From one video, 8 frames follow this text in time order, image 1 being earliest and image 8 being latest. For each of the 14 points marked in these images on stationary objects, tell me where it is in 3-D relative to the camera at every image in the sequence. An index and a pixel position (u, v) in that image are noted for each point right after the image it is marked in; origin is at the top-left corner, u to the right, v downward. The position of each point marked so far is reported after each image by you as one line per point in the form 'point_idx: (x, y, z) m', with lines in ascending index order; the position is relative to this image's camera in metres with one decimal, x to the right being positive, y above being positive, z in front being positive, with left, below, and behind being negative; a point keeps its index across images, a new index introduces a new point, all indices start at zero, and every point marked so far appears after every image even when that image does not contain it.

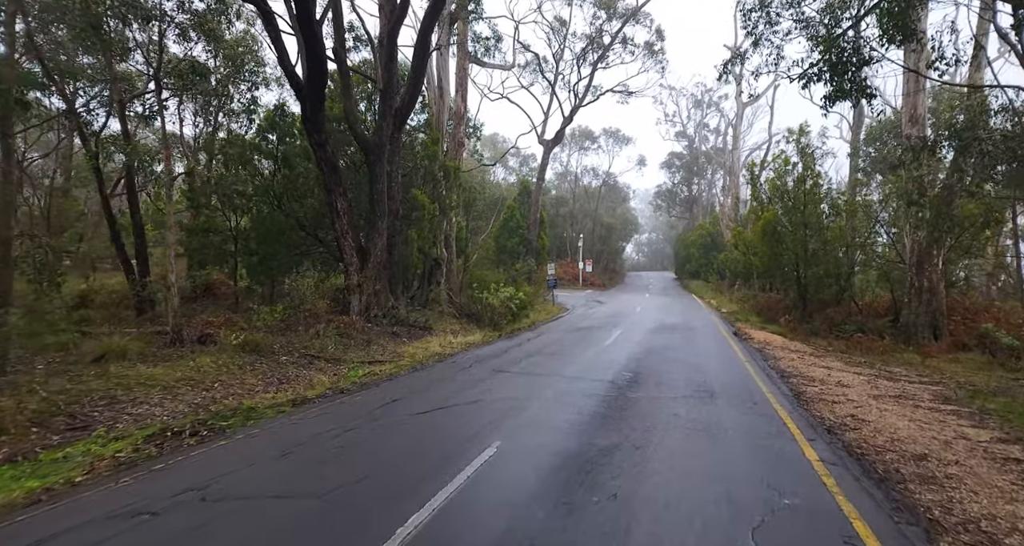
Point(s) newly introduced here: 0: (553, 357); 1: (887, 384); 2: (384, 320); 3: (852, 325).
0: (+0.9, -1.8, +11.3) m
1: (+7.2, -2.1, +10.7) m
2: (-3.2, -1.3, +14.9) m
3: (+11.5, -1.9, +18.7) m
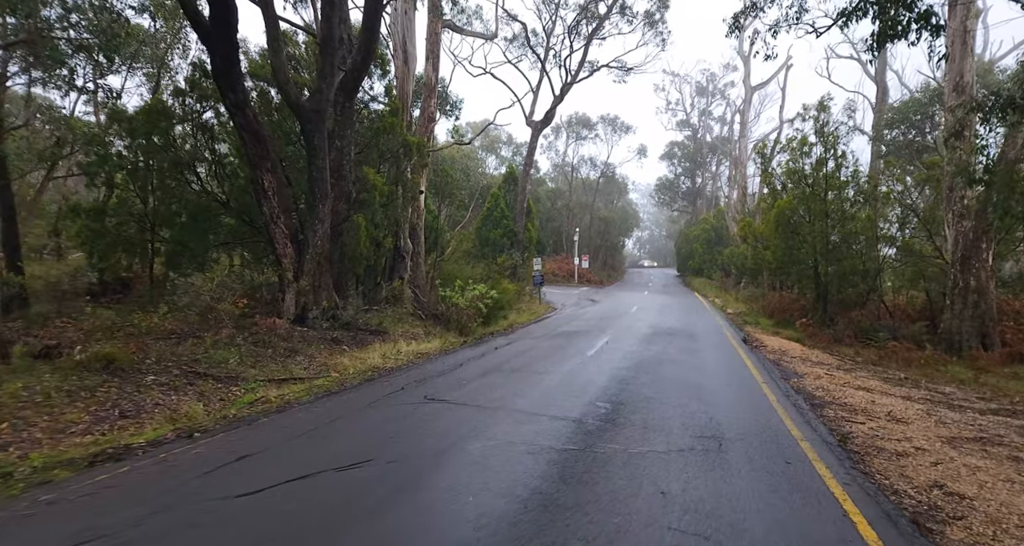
0: (+0.1, -1.7, +8.8) m
1: (+6.4, -2.1, +8.1) m
2: (-4.0, -1.1, +12.3) m
3: (+10.8, -1.8, +16.1) m
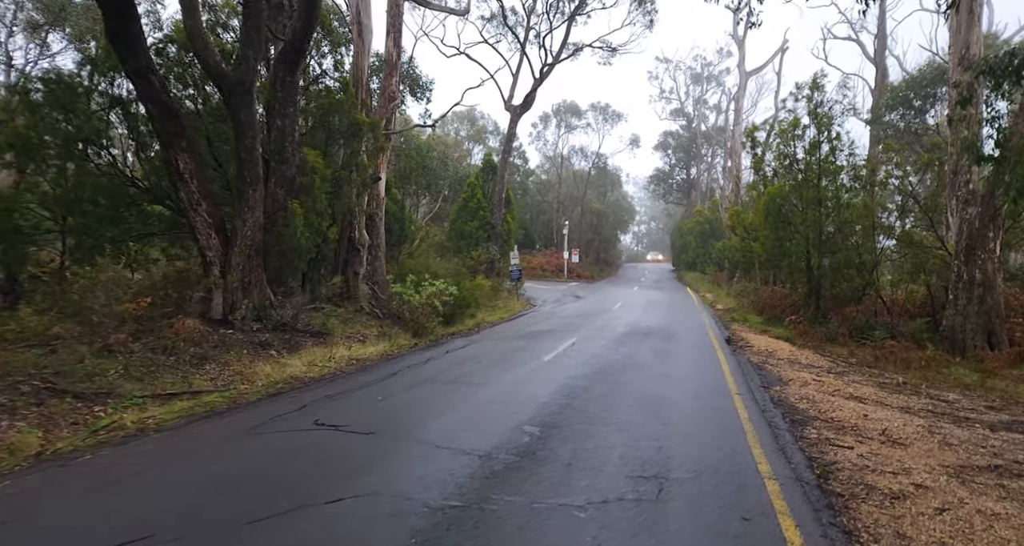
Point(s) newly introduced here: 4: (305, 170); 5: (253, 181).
0: (-0.9, -1.6, +7.5) m
1: (+5.4, -2.0, +6.8) m
2: (-5.0, -1.0, +11.0) m
3: (+9.8, -1.6, +14.8) m
4: (-4.8, +2.4, +12.8) m
5: (-5.0, +1.8, +10.9) m
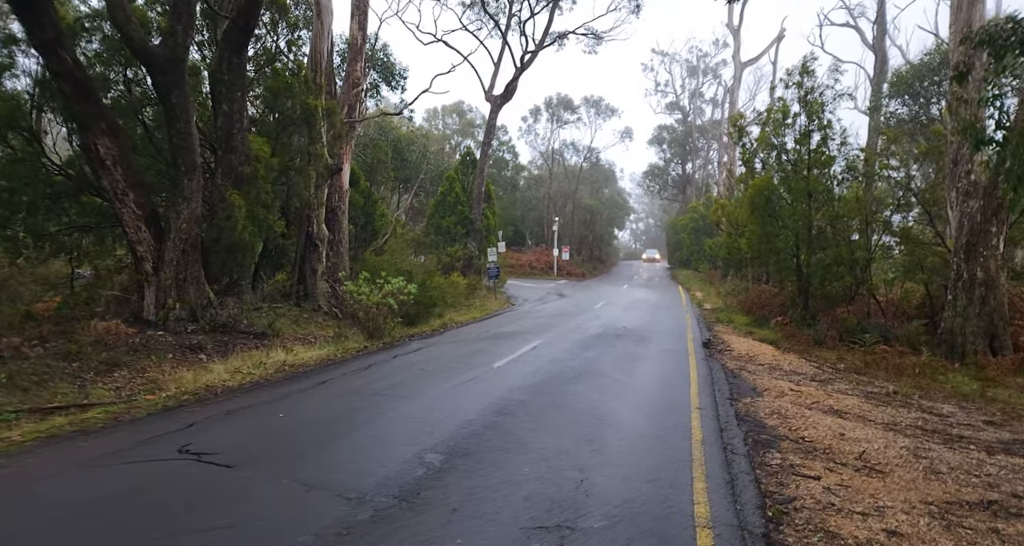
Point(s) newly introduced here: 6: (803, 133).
0: (-1.8, -1.6, +6.6) m
1: (+4.6, -2.0, +5.8) m
2: (-5.8, -1.0, +10.1) m
3: (+9.0, -1.6, +13.8) m
4: (-5.6, +2.4, +11.9) m
5: (-5.8, +1.9, +10.0) m
6: (+8.2, +3.9, +15.6) m
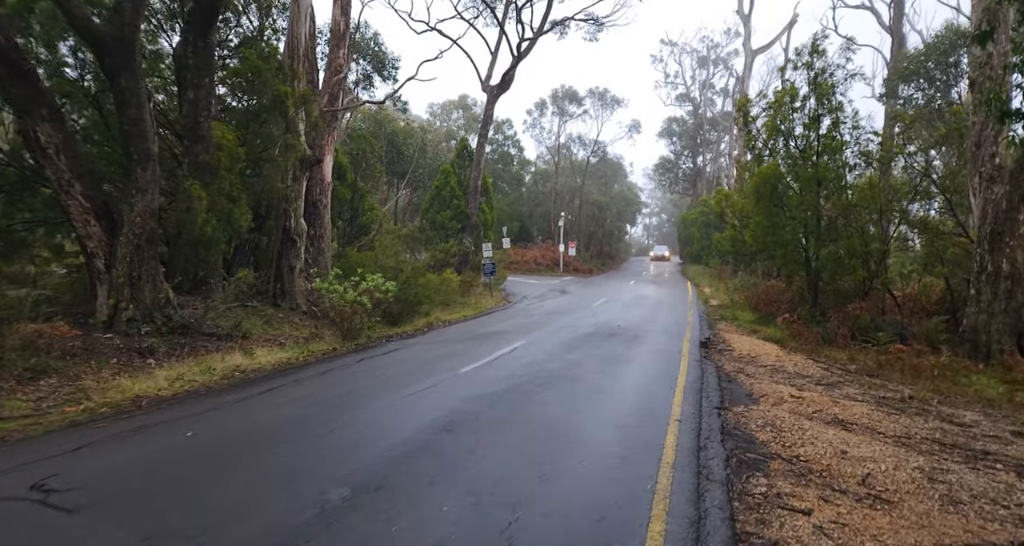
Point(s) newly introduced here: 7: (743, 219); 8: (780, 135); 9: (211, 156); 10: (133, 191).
0: (-2.3, -1.5, +5.8) m
1: (+4.0, -1.9, +4.9) m
2: (-6.2, -0.9, +9.5) m
3: (+8.7, -1.4, +12.8) m
4: (-6.0, +2.5, +11.2) m
5: (-6.3, +1.9, +9.4) m
6: (+7.9, +4.1, +14.5) m
7: (+7.4, +1.7, +17.7) m
8: (+7.3, +3.7, +15.0) m
9: (-5.9, +2.3, +11.0) m
10: (-6.5, +1.4, +9.4) m
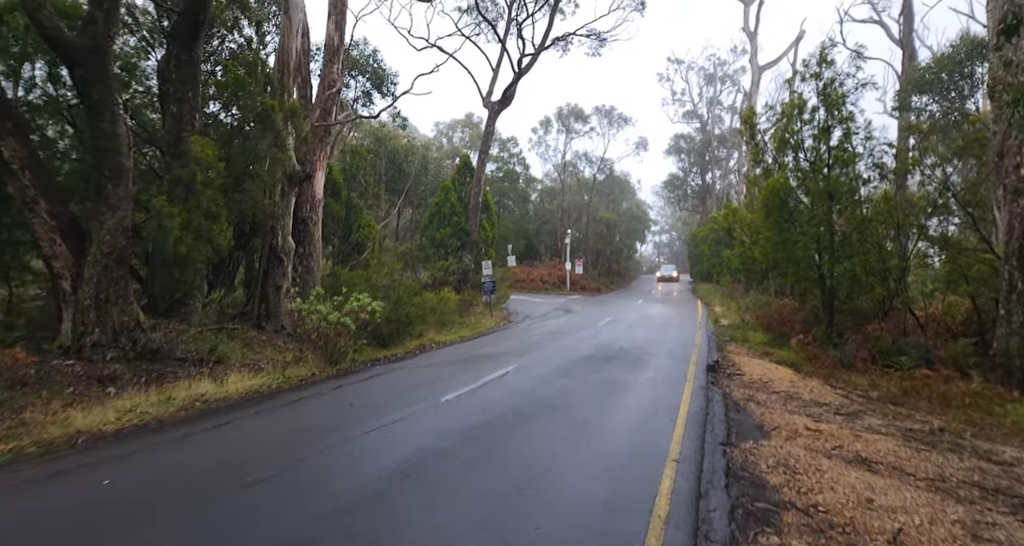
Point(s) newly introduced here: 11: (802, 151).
0: (-2.5, -1.7, +5.2) m
1: (+3.8, -2.0, +4.1) m
2: (-6.4, -1.2, +8.9) m
3: (+8.6, -1.8, +11.9) m
4: (-6.1, +2.1, +10.8) m
5: (-6.4, +1.6, +8.9) m
6: (+7.8, +3.6, +13.8) m
7: (+7.4, +1.1, +17.0) m
8: (+7.2, +3.3, +14.4) m
9: (-6.0, +1.9, +10.5) m
10: (-6.6, +1.1, +9.0) m
11: (+7.5, +3.2, +14.2) m
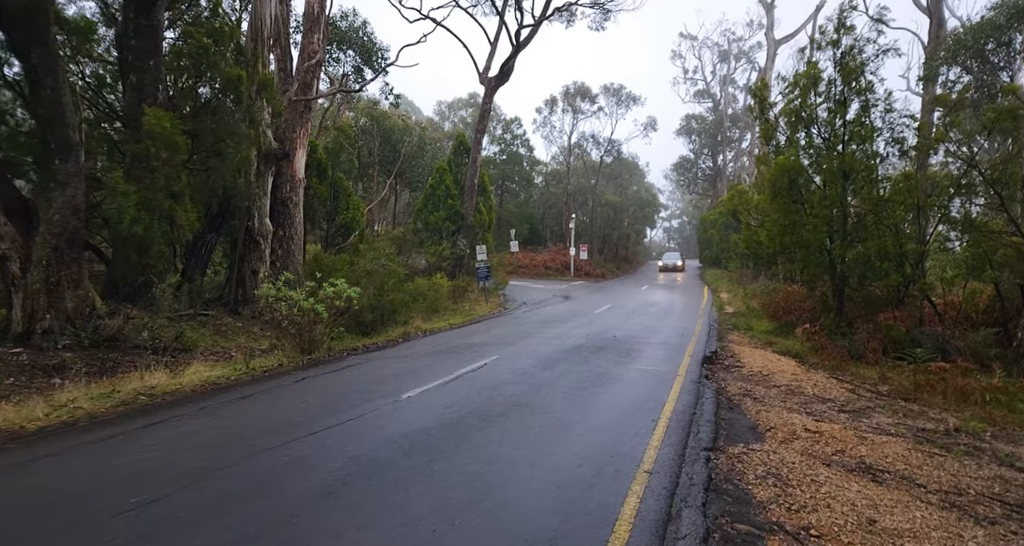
0: (-2.9, -1.6, +4.6) m
1: (+3.3, -1.9, +3.4) m
2: (-6.7, -1.0, +8.4) m
3: (+8.3, -1.5, +11.1) m
4: (-6.4, +2.4, +10.2) m
5: (-6.8, +1.8, +8.3) m
6: (+7.5, +4.0, +12.9) m
7: (+7.2, +1.6, +16.1) m
8: (+7.0, +3.6, +13.4) m
9: (-6.3, +2.2, +9.9) m
10: (-7.0, +1.3, +8.4) m
11: (+7.2, +3.5, +13.3) m
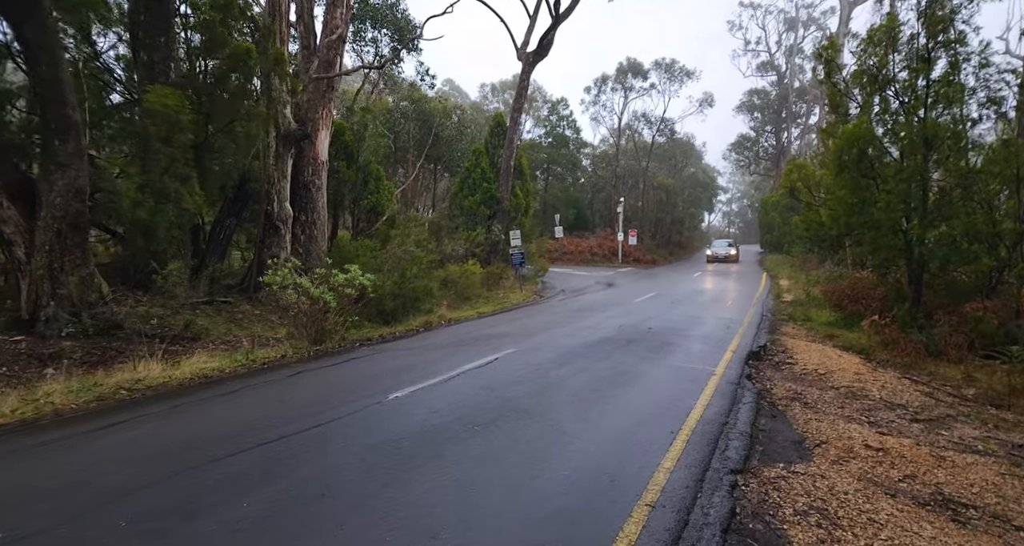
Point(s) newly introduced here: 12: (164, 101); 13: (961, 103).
0: (-3.1, -1.5, +4.1) m
1: (+3.0, -1.8, +2.3) m
2: (-6.5, -0.8, +8.2) m
3: (+8.7, -1.2, +9.4) m
4: (-6.1, +2.6, +9.9) m
5: (-6.6, +2.0, +8.1) m
6: (+8.1, +4.3, +11.1) m
7: (+8.1, +2.0, +14.4) m
8: (+7.6, +4.0, +11.8) m
9: (-6.0, +2.4, +9.6) m
10: (-6.8, +1.5, +8.2) m
11: (+7.8, +3.9, +11.6) m
12: (-5.8, +2.8, +9.6) m
13: (+8.6, +3.3, +10.8) m
